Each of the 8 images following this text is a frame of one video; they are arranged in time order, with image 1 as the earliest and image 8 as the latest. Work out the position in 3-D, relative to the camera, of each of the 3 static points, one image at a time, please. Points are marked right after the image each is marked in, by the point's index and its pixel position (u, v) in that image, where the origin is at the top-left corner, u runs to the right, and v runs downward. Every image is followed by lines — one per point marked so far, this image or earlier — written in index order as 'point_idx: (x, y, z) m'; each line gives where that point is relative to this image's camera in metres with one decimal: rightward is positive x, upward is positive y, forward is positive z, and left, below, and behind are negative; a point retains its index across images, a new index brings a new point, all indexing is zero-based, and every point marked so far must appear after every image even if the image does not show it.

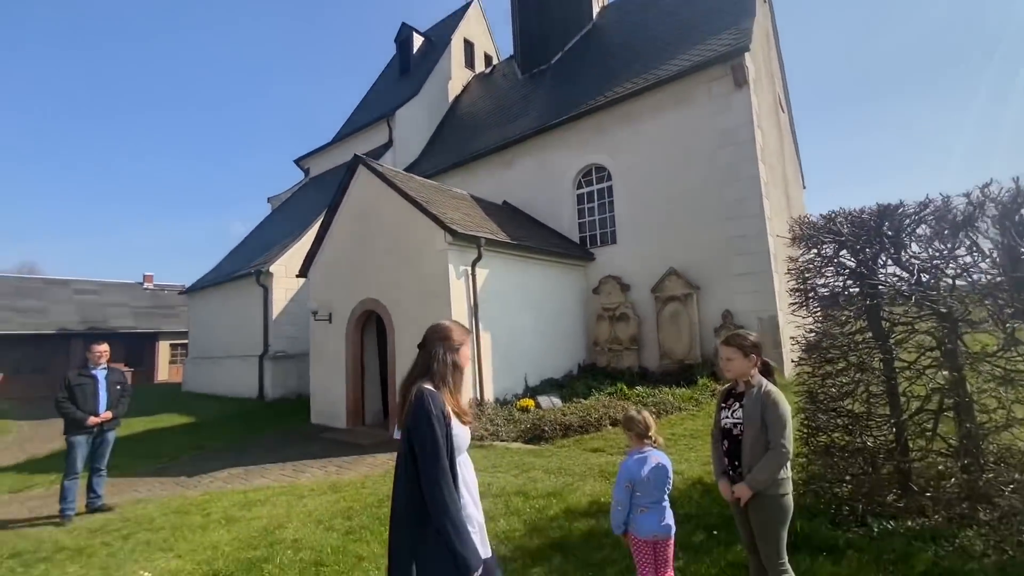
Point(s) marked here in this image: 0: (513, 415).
0: (0.0, -2.5, +8.6) m
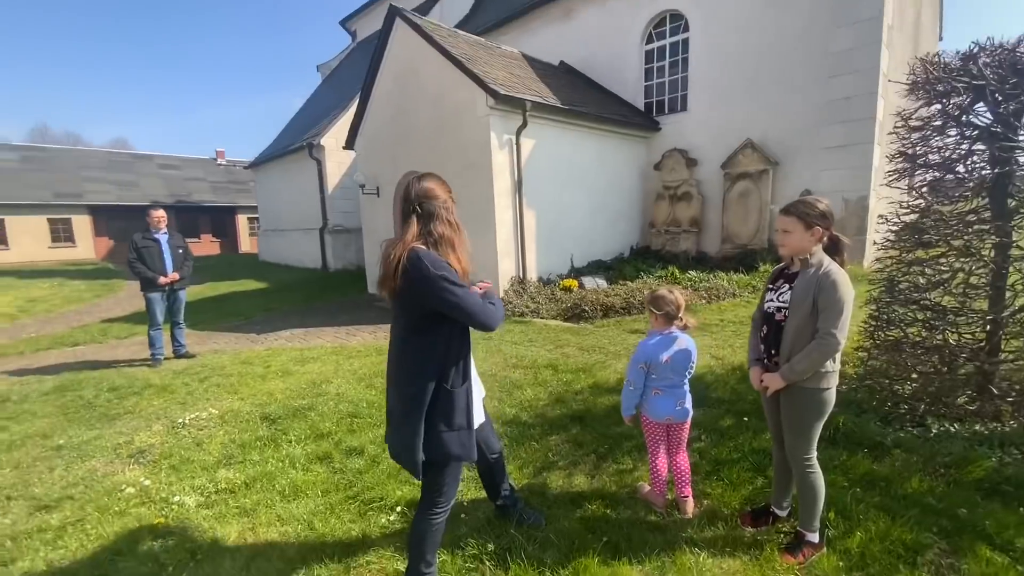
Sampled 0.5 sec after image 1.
0: (+0.8, -0.1, +8.5) m
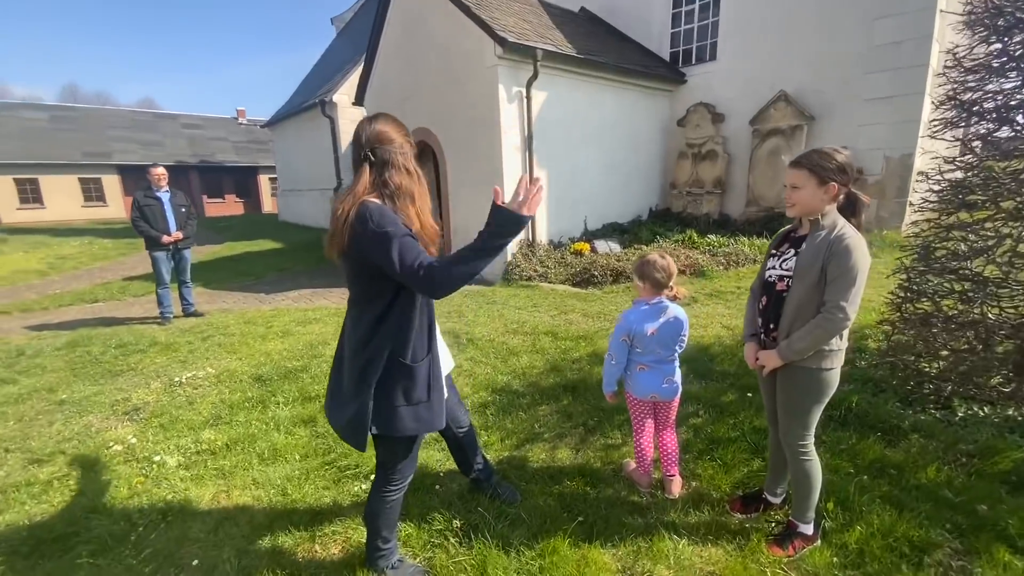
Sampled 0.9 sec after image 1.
0: (+1.0, +0.5, +8.2) m
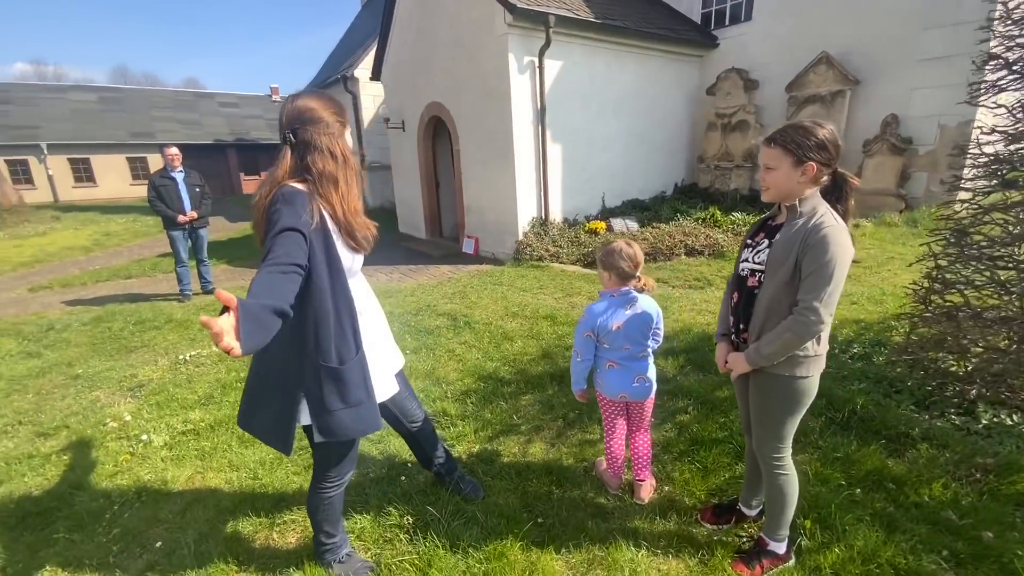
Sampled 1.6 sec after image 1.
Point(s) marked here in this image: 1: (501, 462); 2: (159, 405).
0: (+1.2, +0.9, +7.9) m
1: (-0.1, -1.1, +2.8) m
2: (-3.0, -1.0, +3.9) m
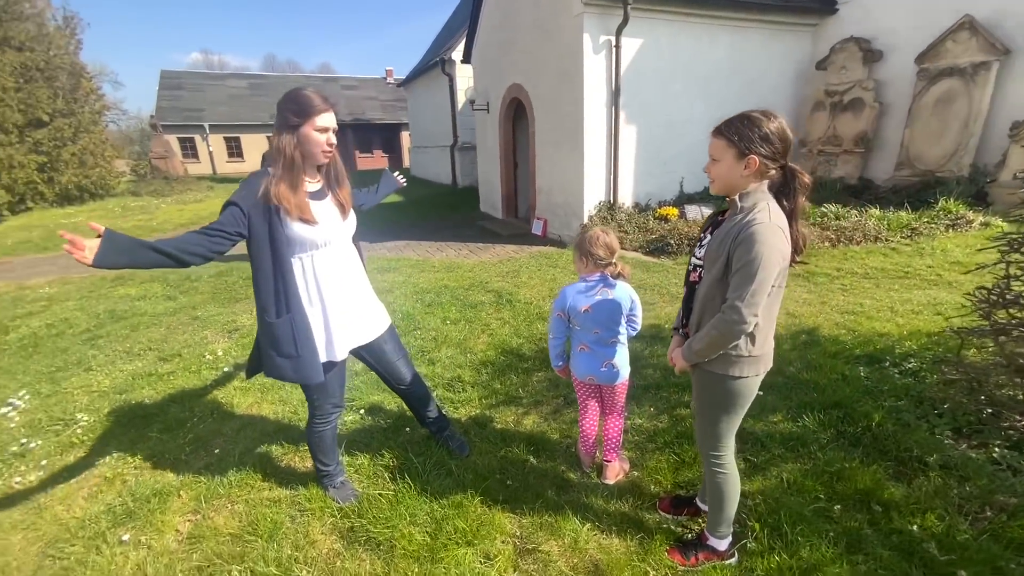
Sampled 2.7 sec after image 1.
0: (+2.3, +1.1, +7.7) m
1: (-0.1, -1.0, +3.1) m
2: (-2.8, -0.6, +4.7) m
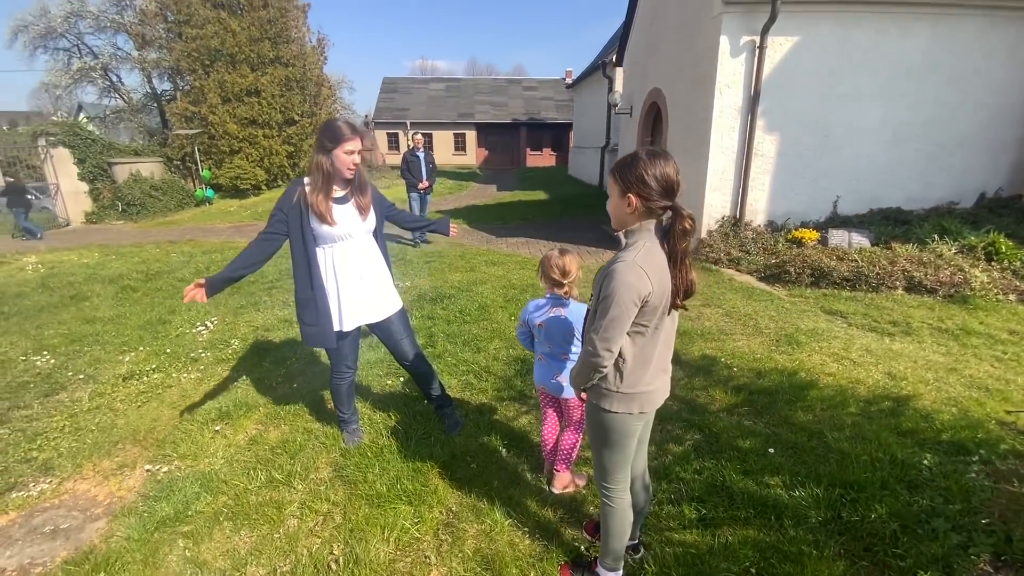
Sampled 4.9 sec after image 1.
0: (+4.0, +0.6, +6.8) m
1: (-0.2, -1.0, +3.4) m
2: (-2.0, -0.3, +5.8) m
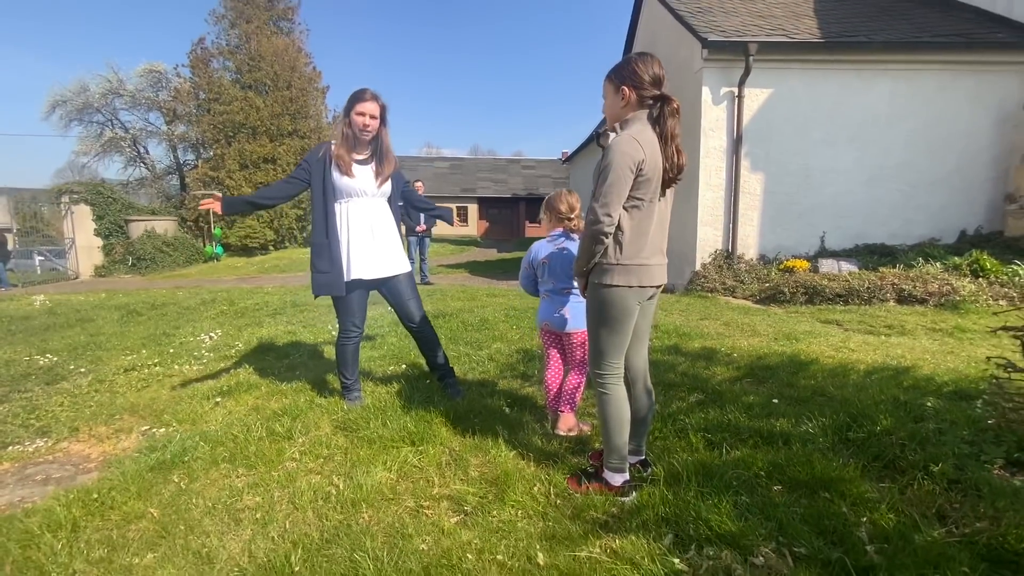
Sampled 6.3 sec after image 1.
0: (+4.0, +0.2, +7.0) m
1: (-0.1, -0.8, +3.4) m
2: (-2.0, -0.5, +5.9) m
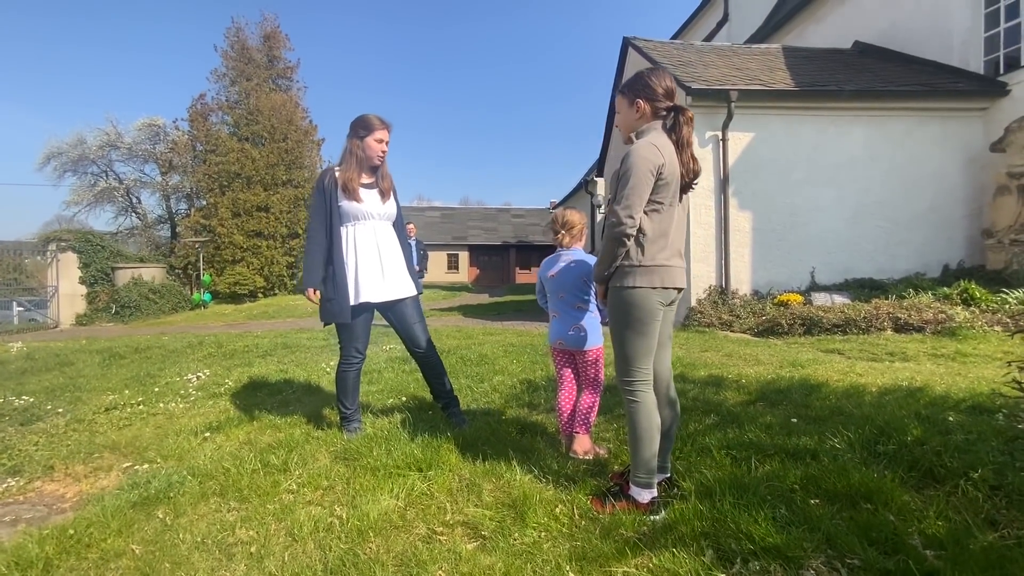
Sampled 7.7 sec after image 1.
0: (+3.9, -0.3, +7.1) m
1: (-0.1, -0.9, +3.2) m
2: (-2.0, -1.0, +5.7) m
